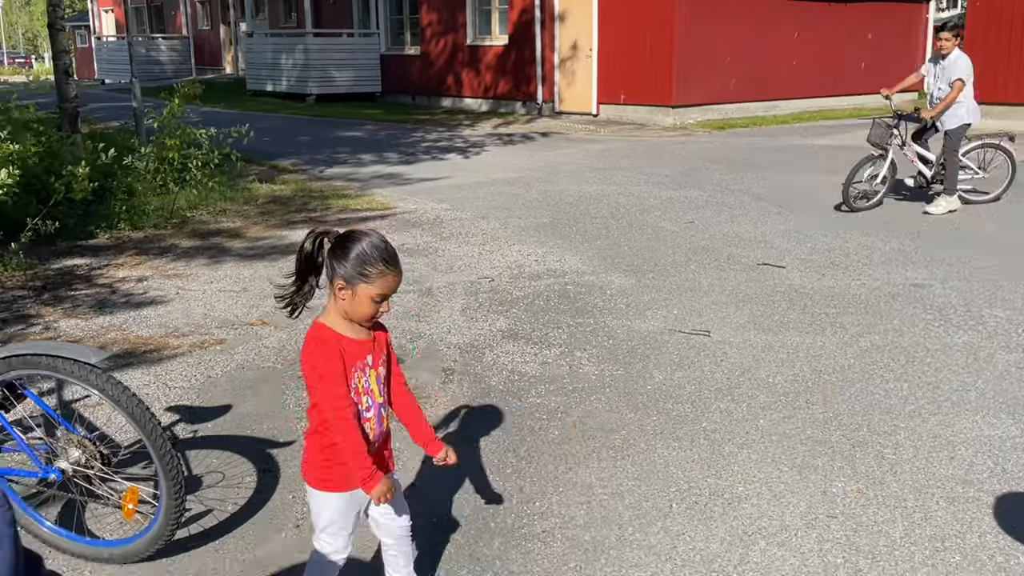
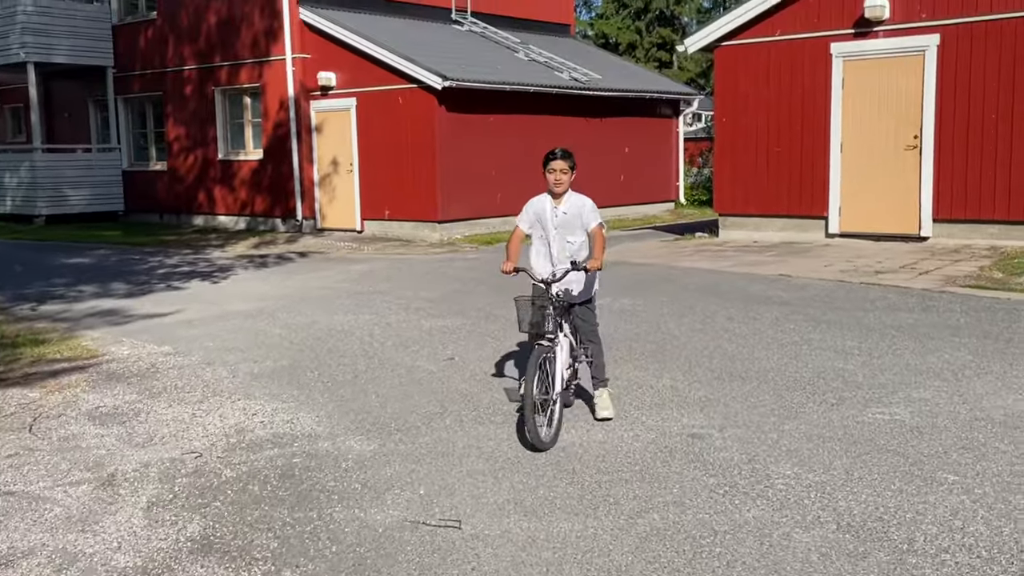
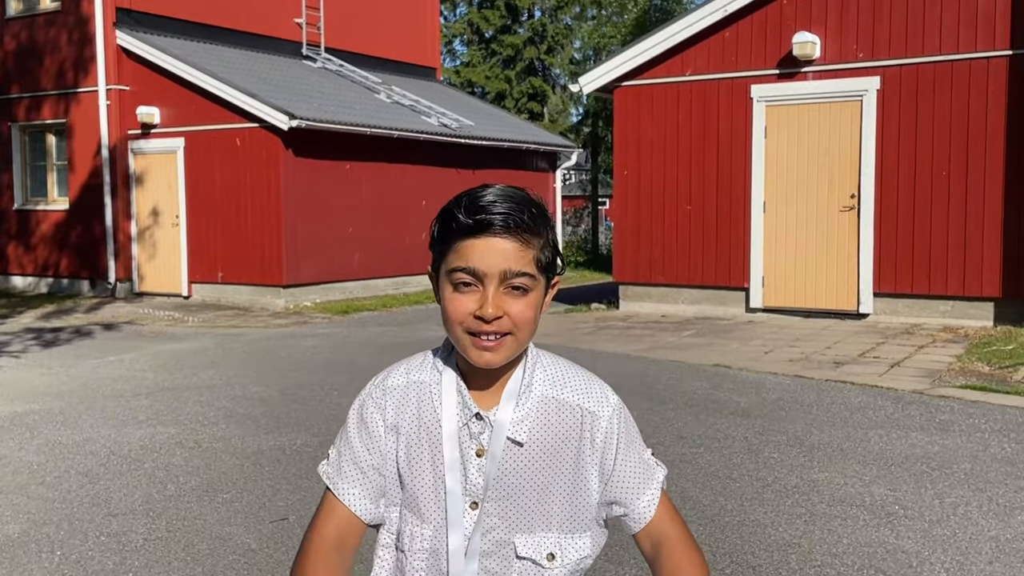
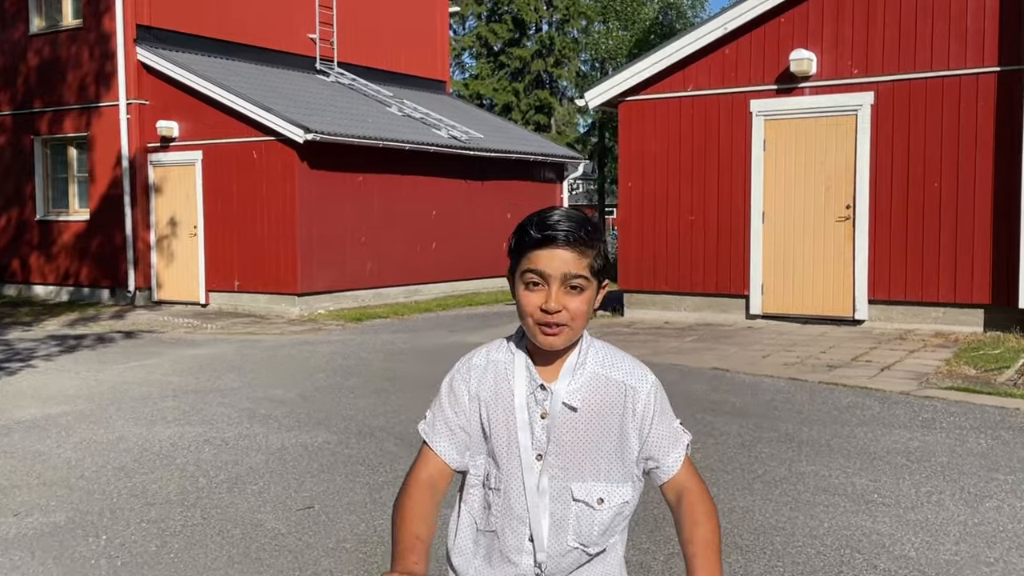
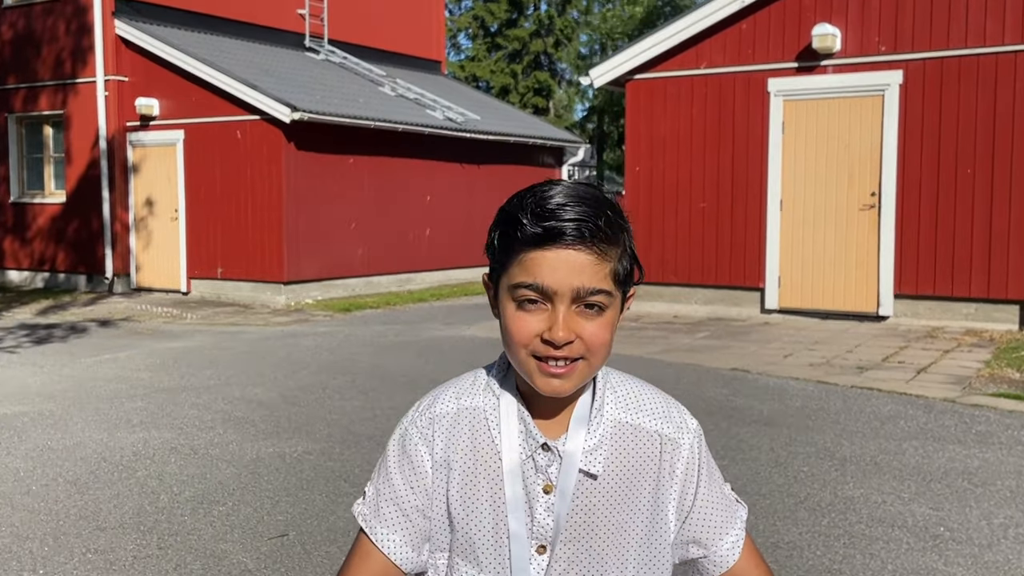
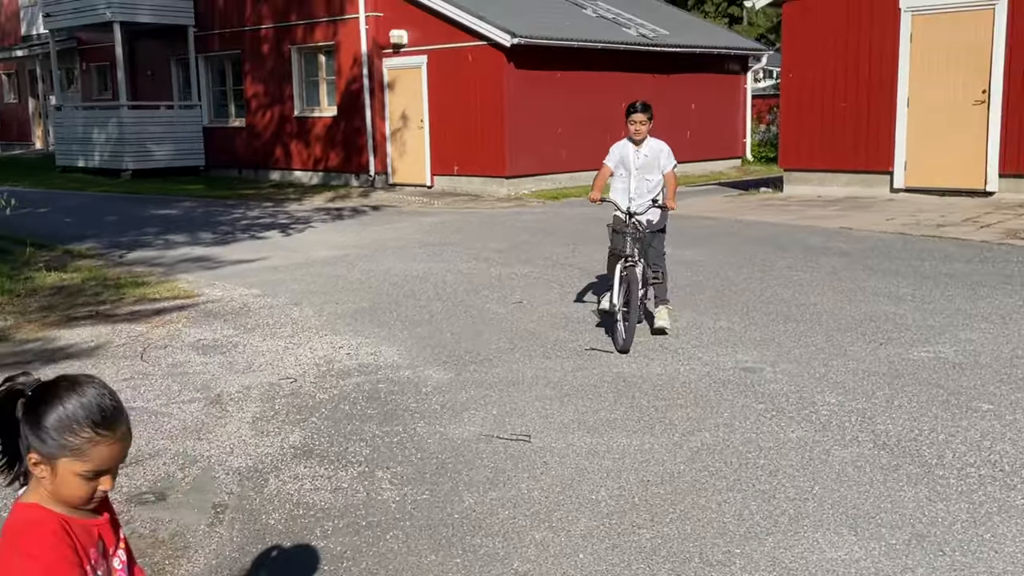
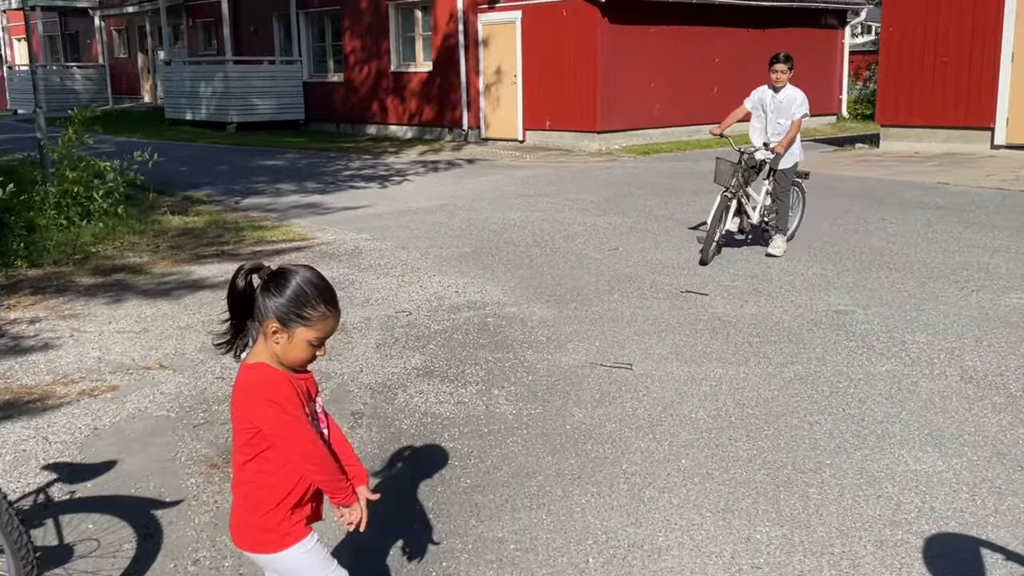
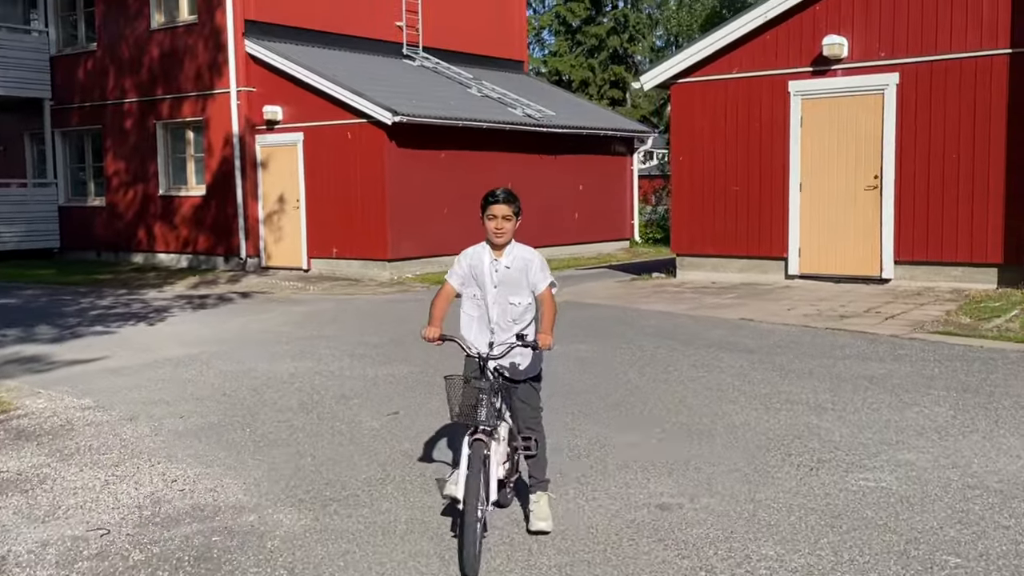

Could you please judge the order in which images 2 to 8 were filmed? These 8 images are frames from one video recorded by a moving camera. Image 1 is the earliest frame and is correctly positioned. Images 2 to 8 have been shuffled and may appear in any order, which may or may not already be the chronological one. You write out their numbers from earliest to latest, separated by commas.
7, 6, 2, 8, 4, 3, 5
